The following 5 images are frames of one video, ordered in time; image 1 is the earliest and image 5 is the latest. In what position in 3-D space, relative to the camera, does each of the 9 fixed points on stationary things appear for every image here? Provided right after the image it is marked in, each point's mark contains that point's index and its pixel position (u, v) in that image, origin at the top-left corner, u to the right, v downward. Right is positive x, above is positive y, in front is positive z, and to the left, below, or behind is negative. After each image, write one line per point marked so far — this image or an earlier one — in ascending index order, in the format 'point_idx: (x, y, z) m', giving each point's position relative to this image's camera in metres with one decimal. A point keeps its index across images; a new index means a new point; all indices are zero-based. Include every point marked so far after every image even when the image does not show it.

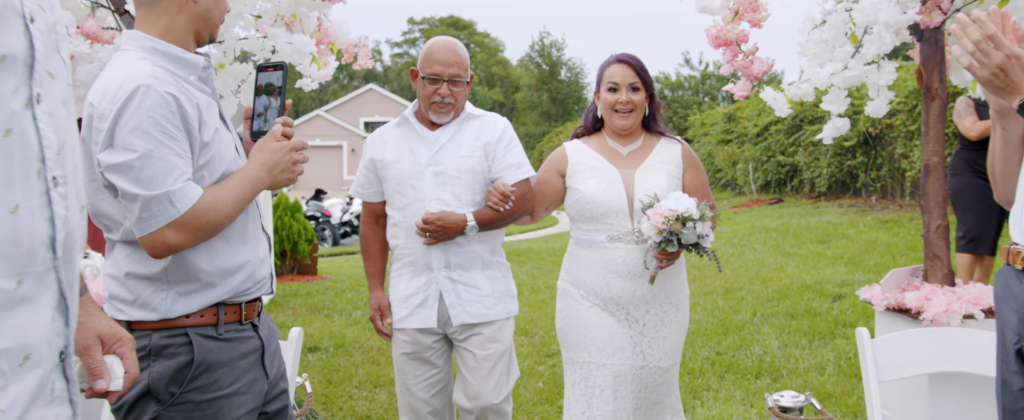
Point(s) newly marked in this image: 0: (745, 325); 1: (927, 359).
0: (+2.1, -1.0, +6.7) m
1: (+1.4, -0.5, +2.5) m
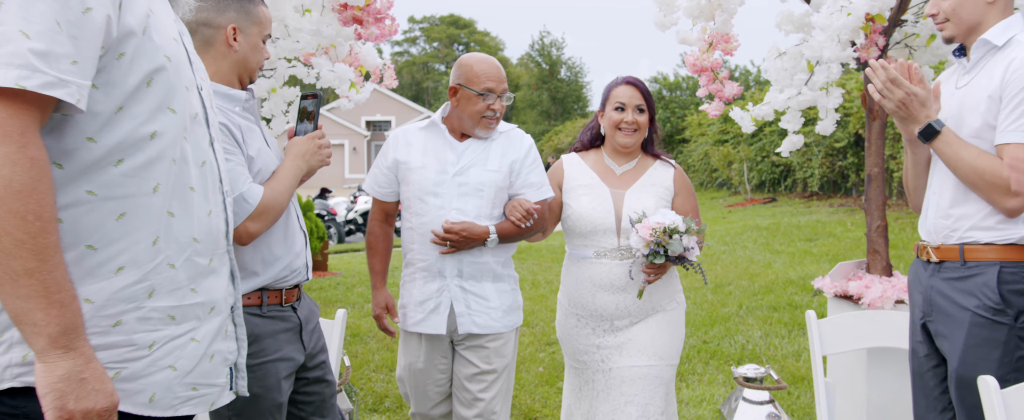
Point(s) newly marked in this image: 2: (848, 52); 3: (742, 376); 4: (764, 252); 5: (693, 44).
0: (+2.1, -1.0, +7.3) m
1: (+1.4, -0.5, +3.0) m
2: (+1.4, +0.6, +3.1) m
3: (+1.0, -0.7, +3.4) m
4: (+3.7, -0.6, +11.1) m
5: (+0.9, +0.8, +3.6) m
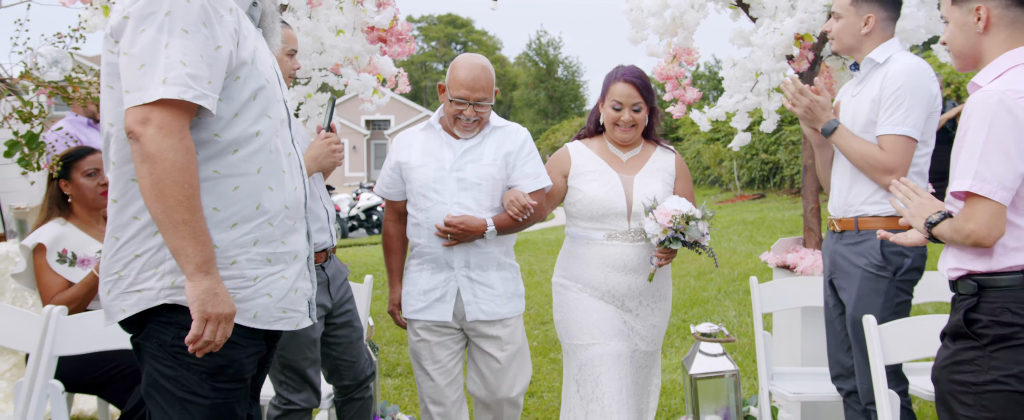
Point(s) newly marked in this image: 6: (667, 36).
0: (+2.1, -0.9, +7.9) m
1: (+1.4, -0.4, +3.7) m
2: (+1.3, +0.7, +3.7) m
3: (+1.0, -0.7, +4.0) m
4: (+3.7, -0.5, +11.8) m
5: (+0.8, +0.9, +4.2) m
6: (+0.9, +1.0, +4.2) m
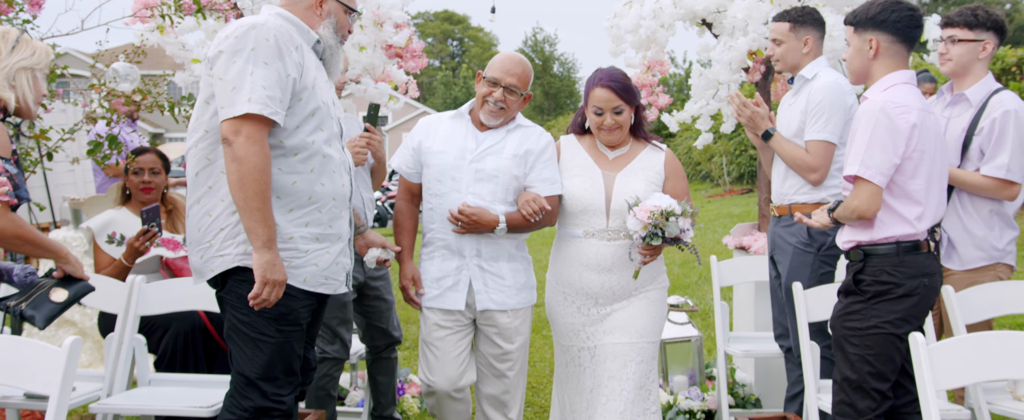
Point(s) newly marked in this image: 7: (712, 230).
0: (+2.0, -0.9, +8.6) m
1: (+1.4, -0.4, +4.4) m
2: (+1.3, +0.8, +4.4) m
3: (+1.0, -0.6, +4.7) m
4: (+3.6, -0.4, +12.4) m
5: (+0.8, +0.9, +4.9) m
6: (+0.8, +1.0, +4.8) m
7: (+3.5, -0.4, +13.2) m
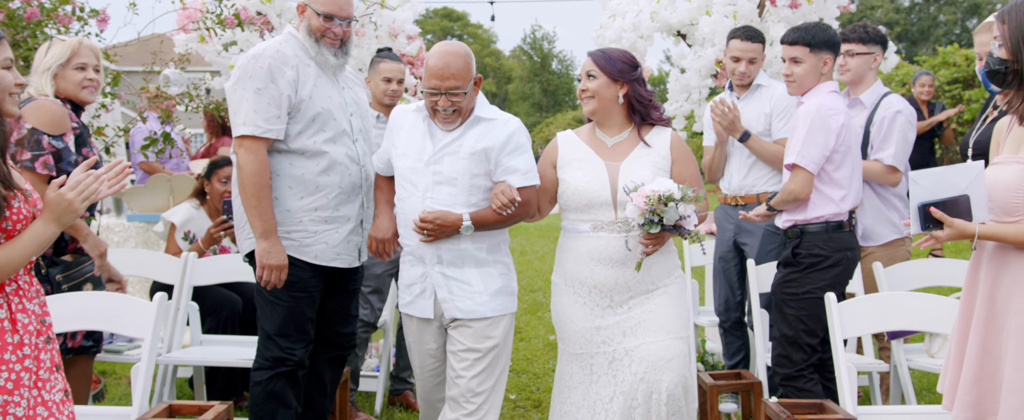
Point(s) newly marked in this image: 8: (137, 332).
0: (+2.0, -0.8, +9.2) m
1: (+1.4, -0.3, +5.0) m
2: (+1.3, +0.9, +5.0) m
3: (+1.0, -0.5, +5.3) m
4: (+3.6, -0.3, +13.1) m
5: (+0.8, +1.0, +5.5) m
6: (+0.8, +1.1, +5.5) m
7: (+3.4, -0.3, +13.8) m
8: (-1.5, -0.5, +3.0) m
